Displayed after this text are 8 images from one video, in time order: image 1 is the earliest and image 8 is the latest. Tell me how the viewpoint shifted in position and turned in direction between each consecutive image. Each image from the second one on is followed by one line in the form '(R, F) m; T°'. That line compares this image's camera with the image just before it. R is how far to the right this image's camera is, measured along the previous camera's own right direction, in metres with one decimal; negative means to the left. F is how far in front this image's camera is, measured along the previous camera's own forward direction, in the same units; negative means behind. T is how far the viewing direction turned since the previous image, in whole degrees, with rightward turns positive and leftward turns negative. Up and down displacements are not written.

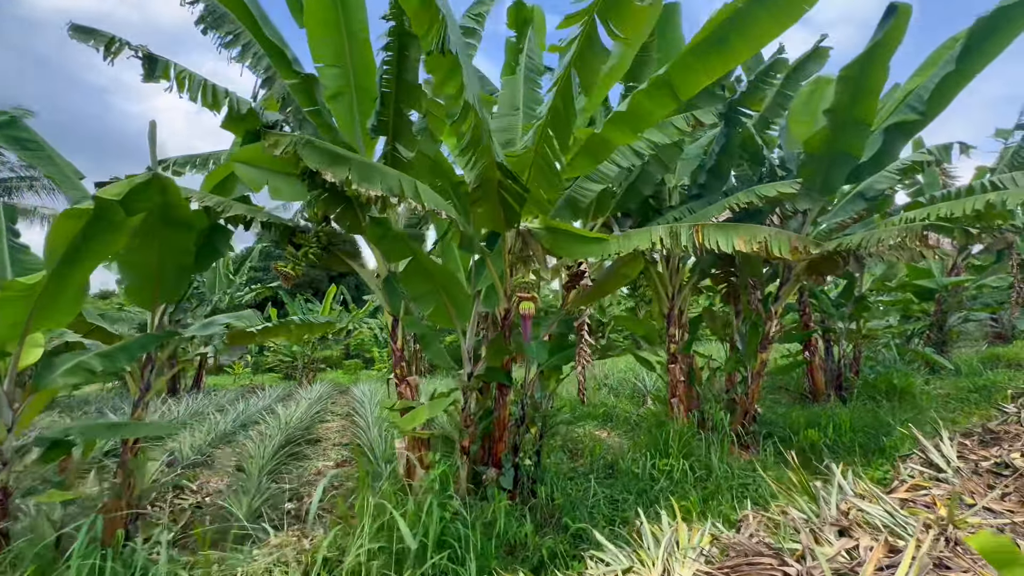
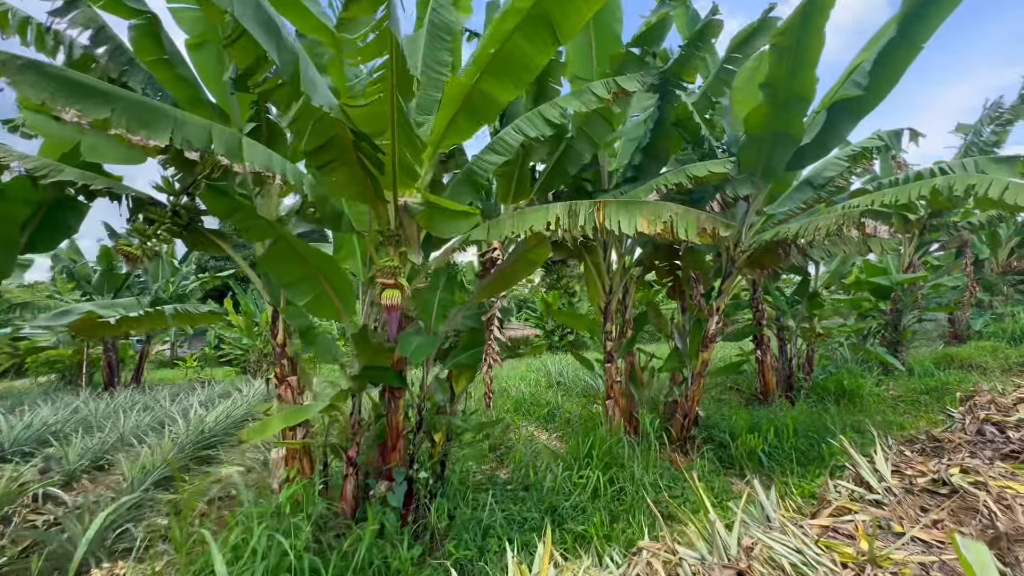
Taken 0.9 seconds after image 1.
(+0.6, +0.5) m; +2°
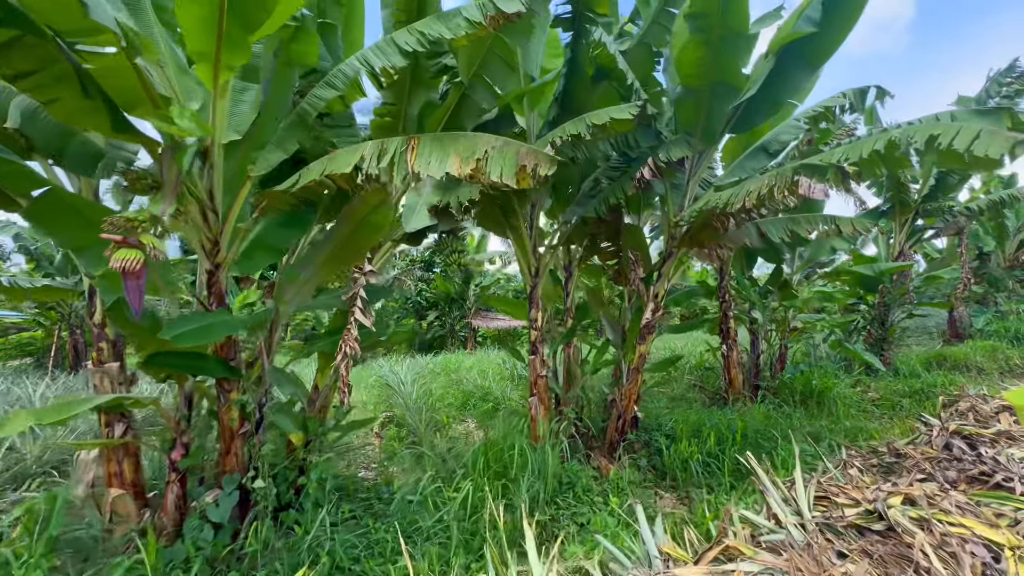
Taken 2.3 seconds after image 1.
(+0.9, +0.6) m; -1°
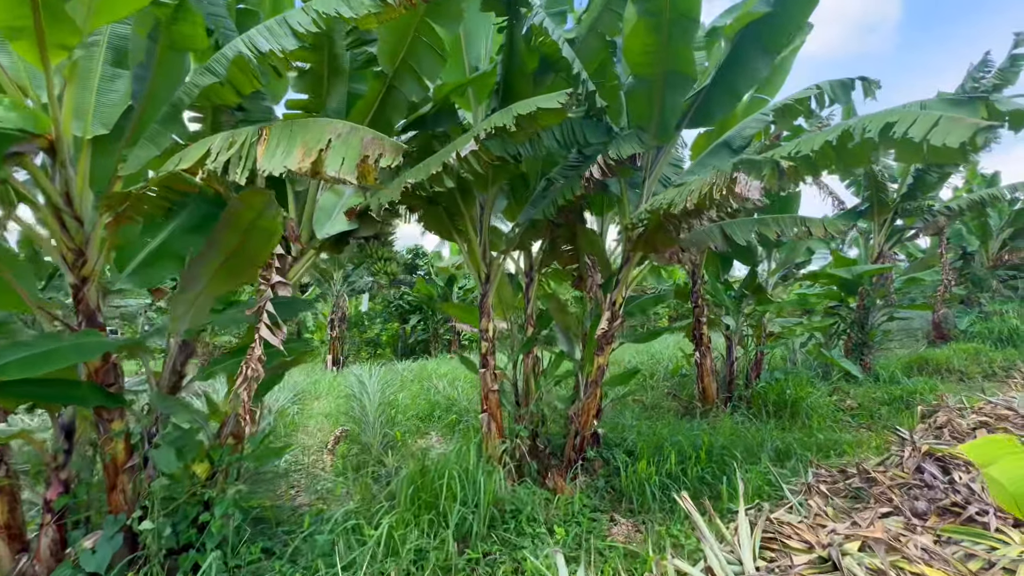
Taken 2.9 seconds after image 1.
(+0.4, +0.3) m; +1°
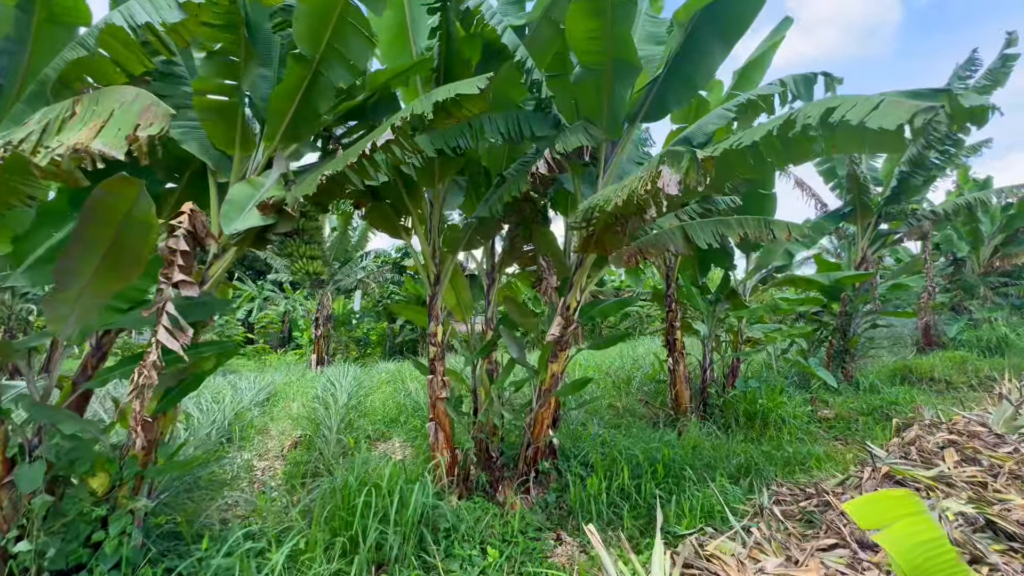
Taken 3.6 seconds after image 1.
(+0.4, +0.2) m; 0°
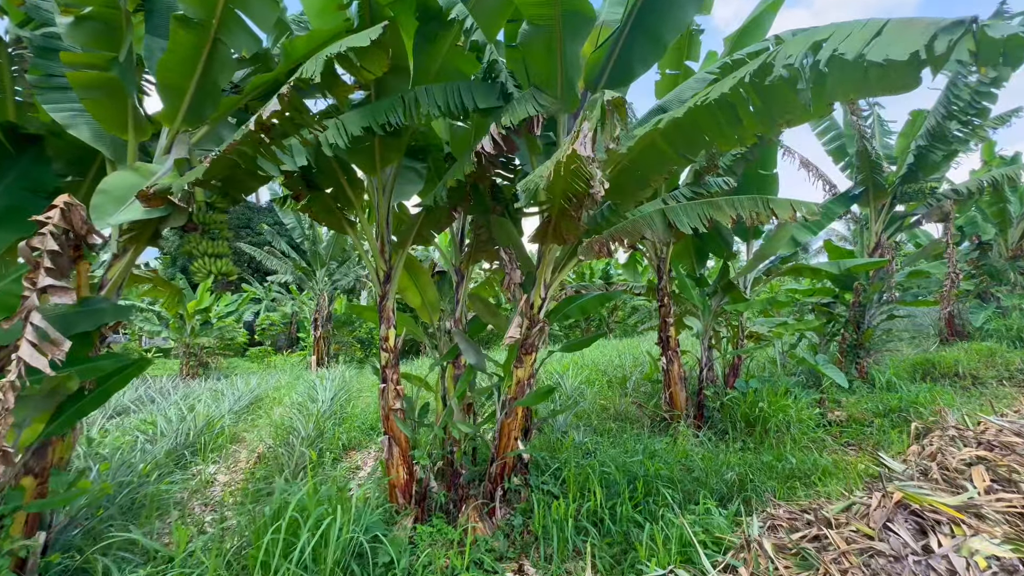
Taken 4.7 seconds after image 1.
(+0.4, +0.4) m; -2°
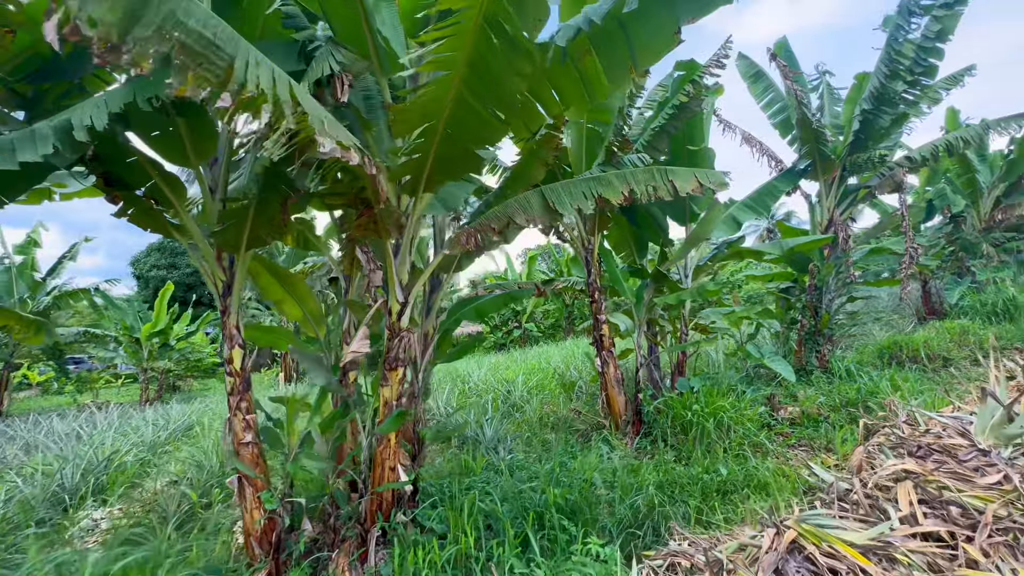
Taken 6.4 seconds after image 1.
(+0.9, +0.5) m; +1°
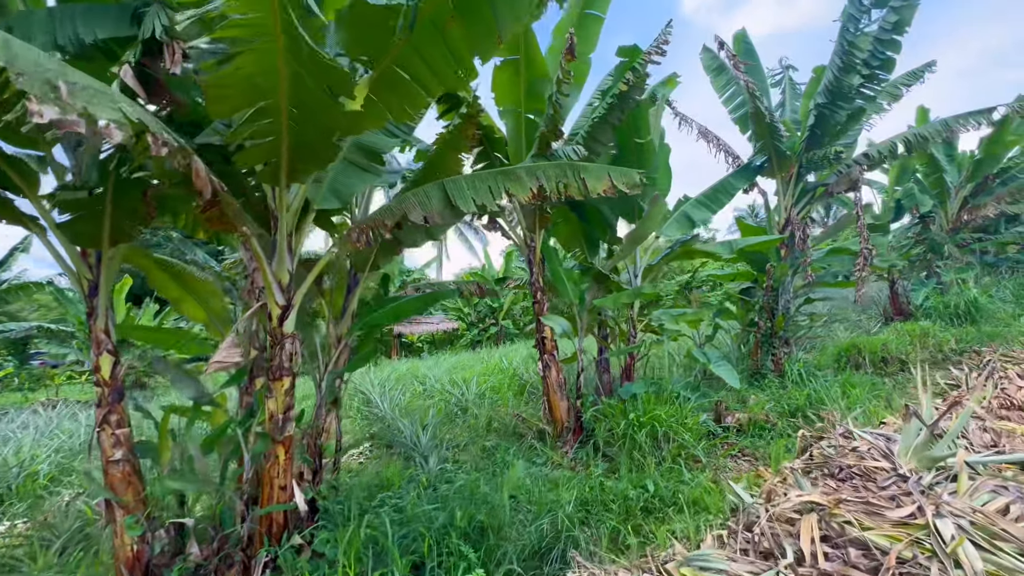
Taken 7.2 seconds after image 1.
(+0.5, +0.3) m; +1°
